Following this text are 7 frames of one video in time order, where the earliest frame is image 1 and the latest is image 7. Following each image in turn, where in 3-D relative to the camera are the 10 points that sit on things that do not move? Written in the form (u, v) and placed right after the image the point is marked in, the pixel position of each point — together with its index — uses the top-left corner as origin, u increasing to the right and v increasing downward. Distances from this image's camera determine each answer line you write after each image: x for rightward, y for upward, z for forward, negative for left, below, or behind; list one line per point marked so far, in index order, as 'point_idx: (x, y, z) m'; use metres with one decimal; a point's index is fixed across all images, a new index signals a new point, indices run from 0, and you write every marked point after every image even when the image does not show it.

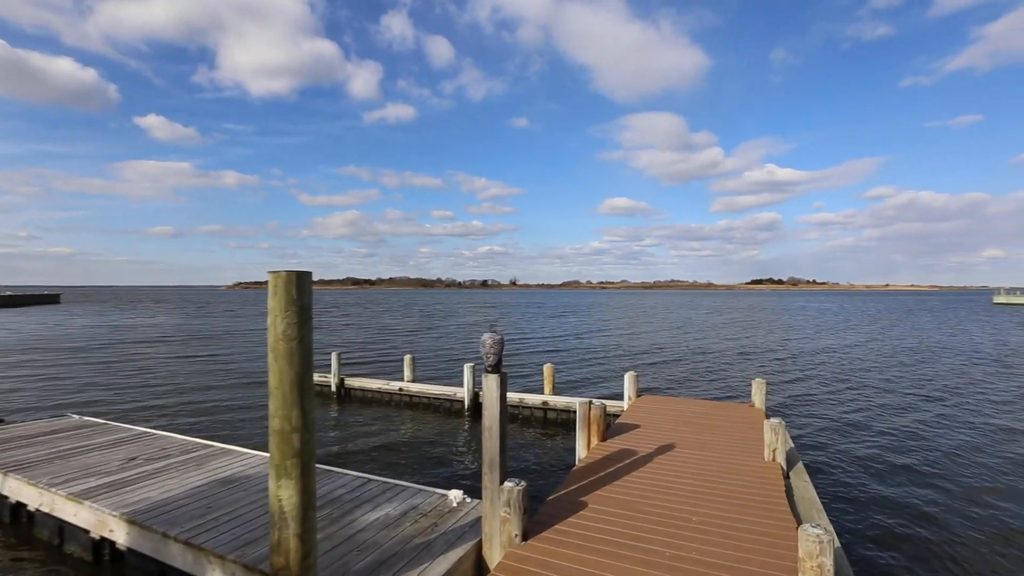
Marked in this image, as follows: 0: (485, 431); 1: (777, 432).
0: (-0.4, -1.8, +6.3) m
1: (+4.9, -2.7, +9.0) m
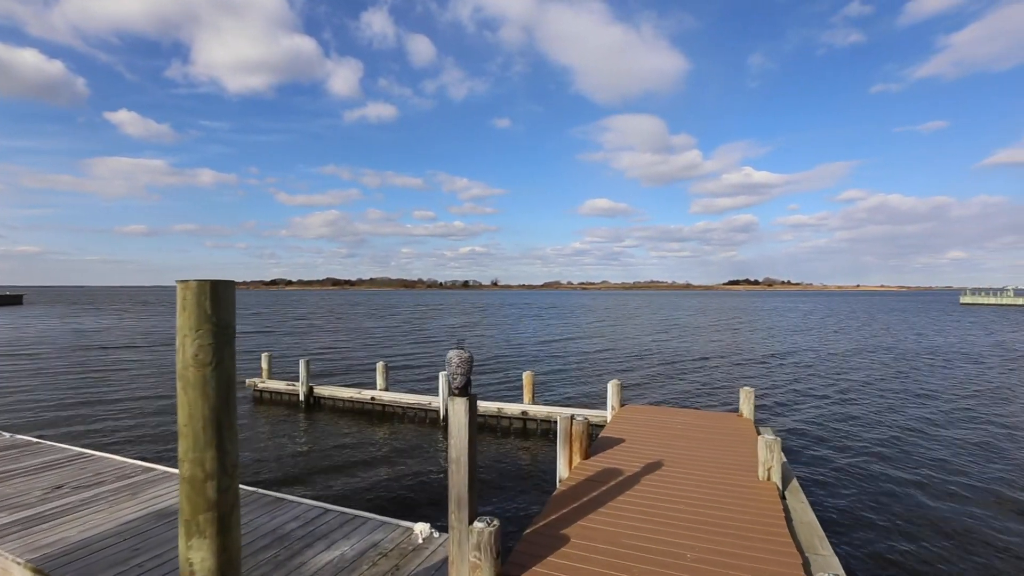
0: (-0.7, -2.0, +5.5) m
1: (+4.4, -2.8, +8.4) m
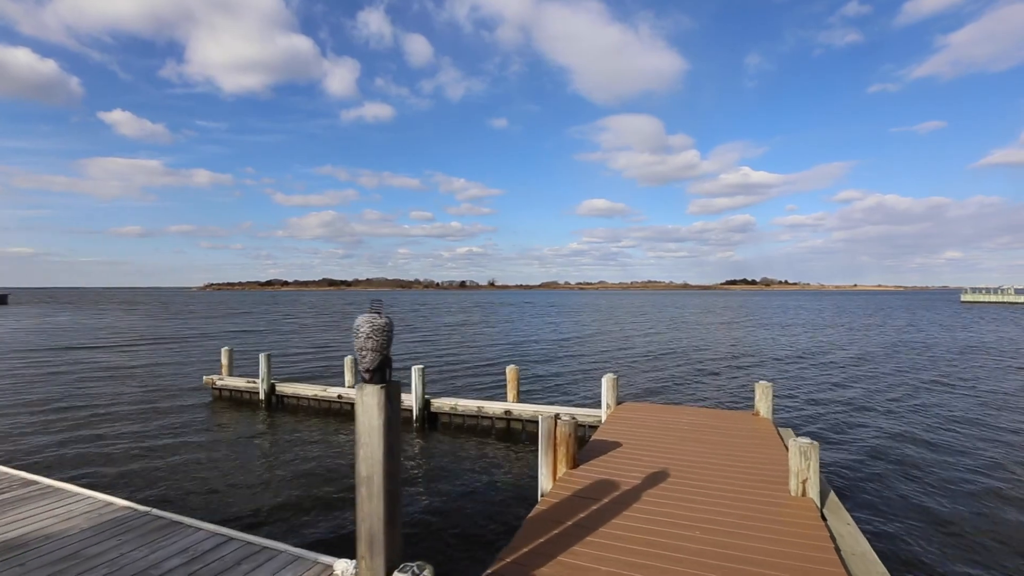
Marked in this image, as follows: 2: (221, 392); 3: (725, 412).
0: (-1.1, -1.5, +3.7) m
1: (+4.0, -2.3, +6.6) m
2: (-10.4, -3.7, +17.5) m
3: (+4.9, -2.9, +11.5) m
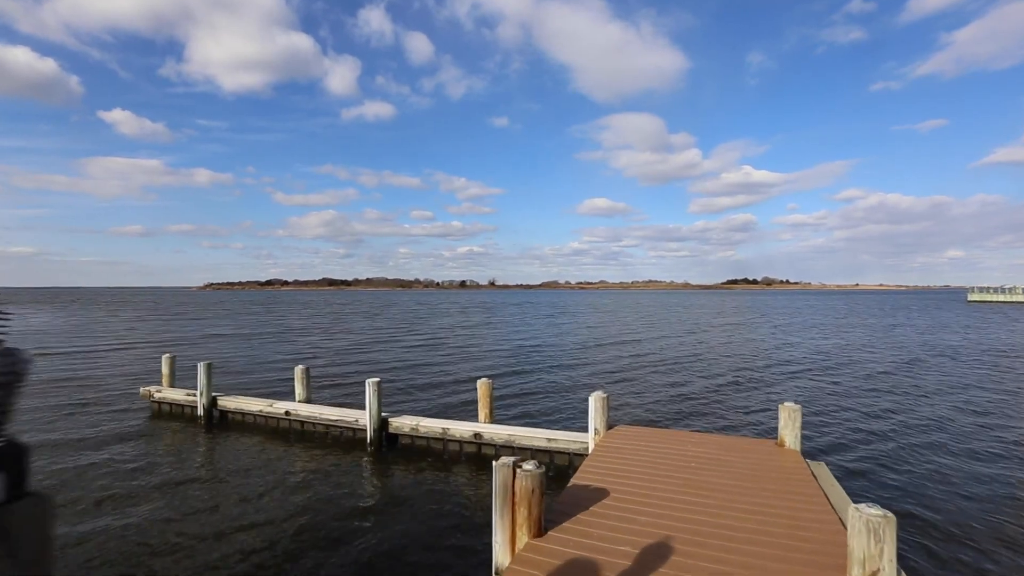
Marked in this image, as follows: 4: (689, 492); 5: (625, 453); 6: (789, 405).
0: (-1.8, -1.4, +1.5) m
1: (+3.3, -2.2, +4.4) m
2: (-11.0, -3.7, +15.3) m
3: (+4.3, -2.8, +9.3) m
4: (+2.5, -2.9, +7.0) m
5: (+2.0, -2.9, +8.6) m
6: (+4.8, -2.0, +8.5) m
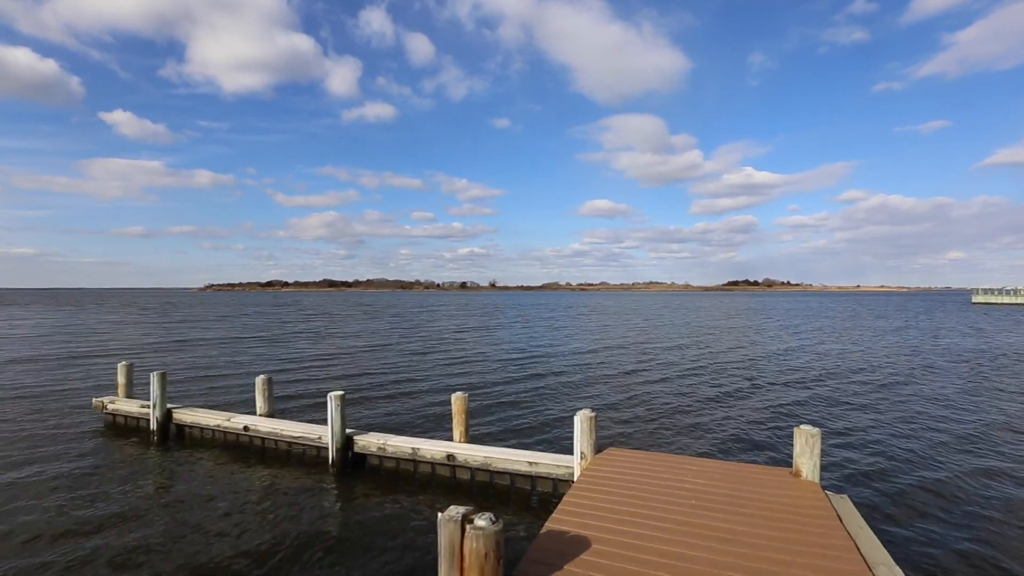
0: (-2.3, -1.5, +0.3) m
1: (+2.9, -2.3, +3.2) m
2: (-11.4, -3.8, +14.1) m
3: (+3.8, -2.9, +8.0) m
4: (+2.1, -2.9, +5.7) m
5: (+1.5, -2.9, +7.4) m
6: (+4.4, -2.1, +7.3) m
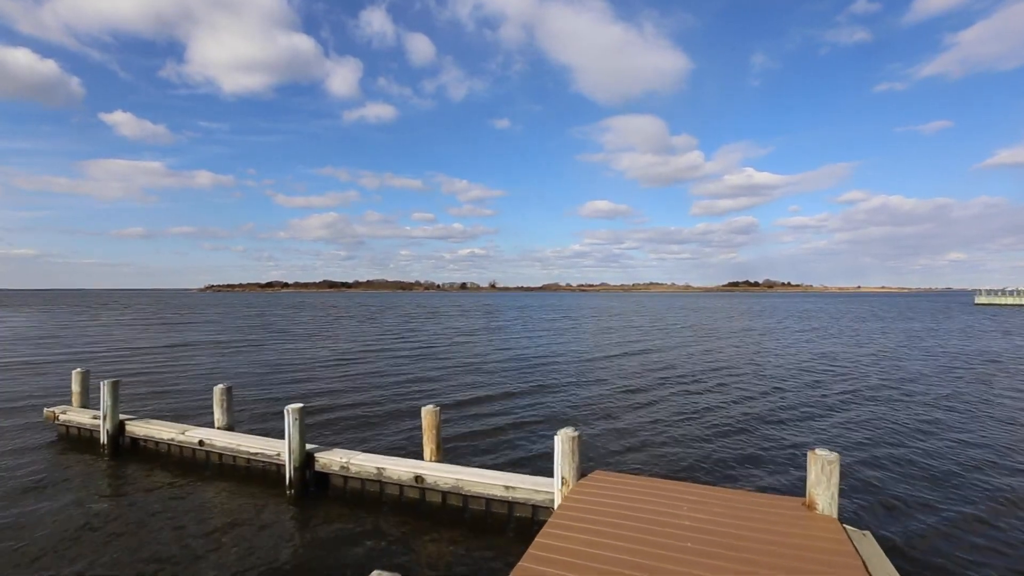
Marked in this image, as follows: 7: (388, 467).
0: (-2.7, -1.5, -0.8) m
1: (+2.4, -2.3, +2.1) m
2: (-11.9, -3.8, +13.1) m
3: (+3.4, -2.9, +7.0) m
4: (+1.6, -2.9, +4.7) m
5: (+1.1, -3.0, +6.3) m
6: (+3.9, -2.1, +6.2) m
7: (-2.3, -3.3, +9.1) m
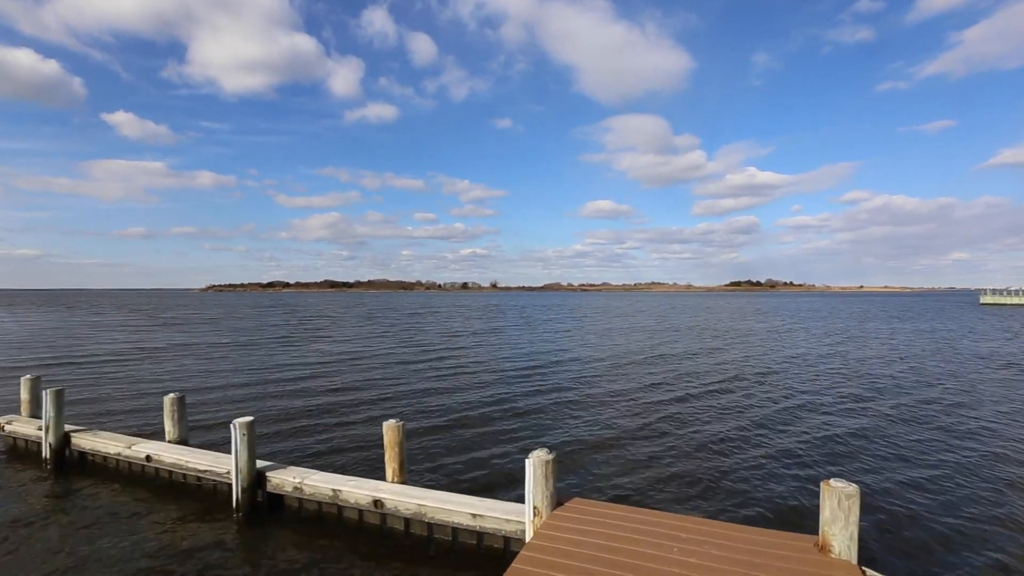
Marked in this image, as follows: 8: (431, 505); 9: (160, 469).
0: (-3.2, -1.5, -1.8) m
1: (+1.9, -2.3, +1.1) m
2: (-12.3, -3.8, +12.1) m
3: (+3.0, -2.9, +6.0) m
4: (+1.2, -2.9, +3.7) m
5: (+0.6, -3.0, +5.3) m
6: (+3.5, -2.1, +5.2) m
7: (-2.7, -3.3, +8.1) m
8: (-1.2, -3.3, +7.4) m
9: (-7.2, -3.7, +10.1) m
